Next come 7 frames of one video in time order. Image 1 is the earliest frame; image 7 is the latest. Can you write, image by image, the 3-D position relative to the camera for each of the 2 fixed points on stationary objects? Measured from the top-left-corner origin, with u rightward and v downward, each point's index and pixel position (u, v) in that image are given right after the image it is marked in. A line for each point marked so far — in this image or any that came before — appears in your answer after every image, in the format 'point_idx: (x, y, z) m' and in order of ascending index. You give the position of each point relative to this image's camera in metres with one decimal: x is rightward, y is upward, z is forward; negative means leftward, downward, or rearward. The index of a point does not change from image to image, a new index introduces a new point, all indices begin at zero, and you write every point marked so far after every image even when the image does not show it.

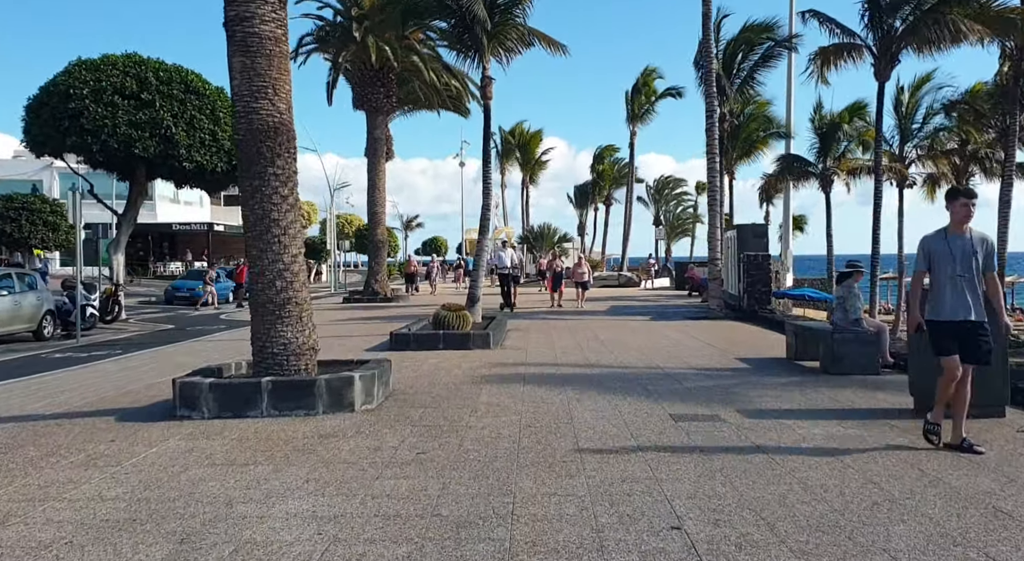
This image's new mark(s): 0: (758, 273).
0: (+6.3, +0.2, +19.9) m
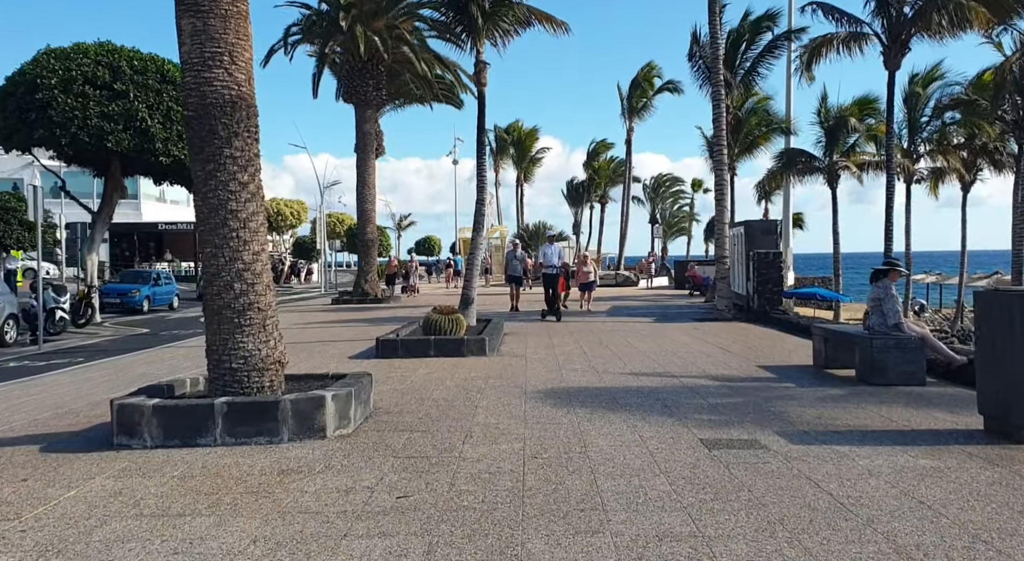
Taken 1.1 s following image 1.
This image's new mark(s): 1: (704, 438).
0: (+6.2, +0.2, +18.8) m
1: (+1.6, -1.3, +6.3) m
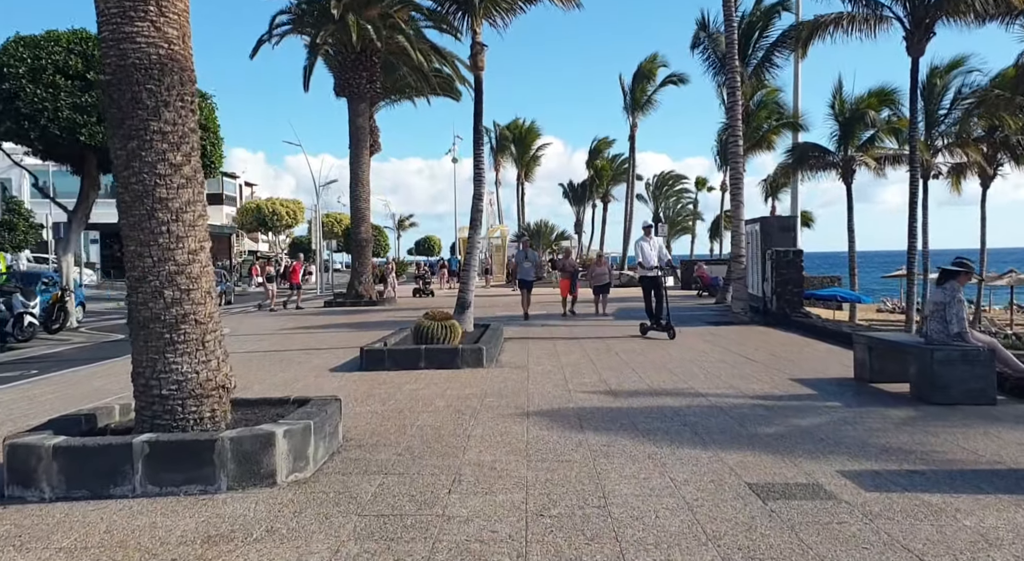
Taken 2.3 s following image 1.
0: (+6.2, +0.2, +17.5) m
1: (+1.6, -1.3, +5.0) m
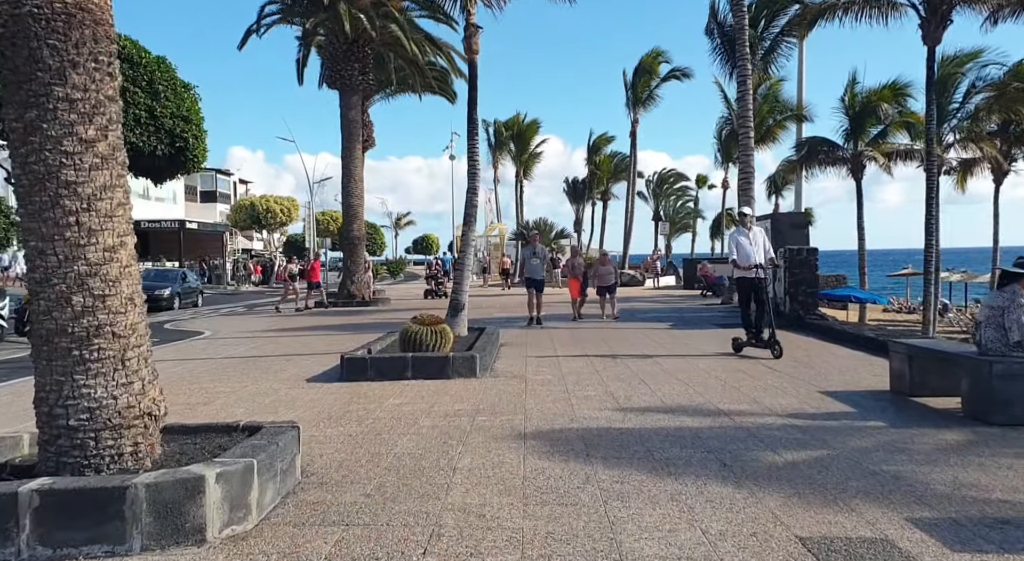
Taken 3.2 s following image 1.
0: (+6.2, +0.2, +16.5) m
1: (+1.5, -1.3, +4.0) m
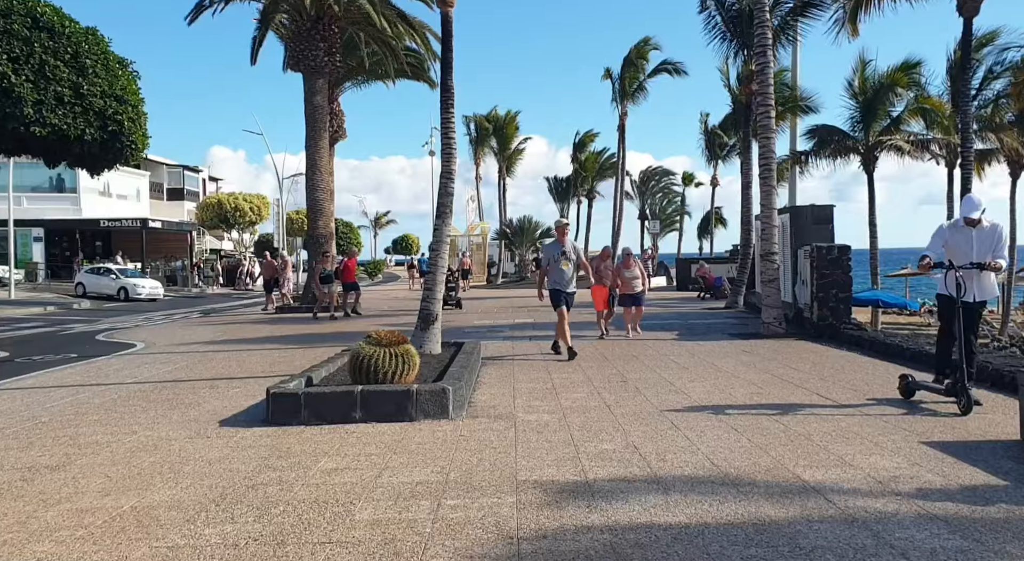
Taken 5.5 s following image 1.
0: (+5.9, +0.1, +14.2) m
1: (+1.5, -1.4, +1.6) m
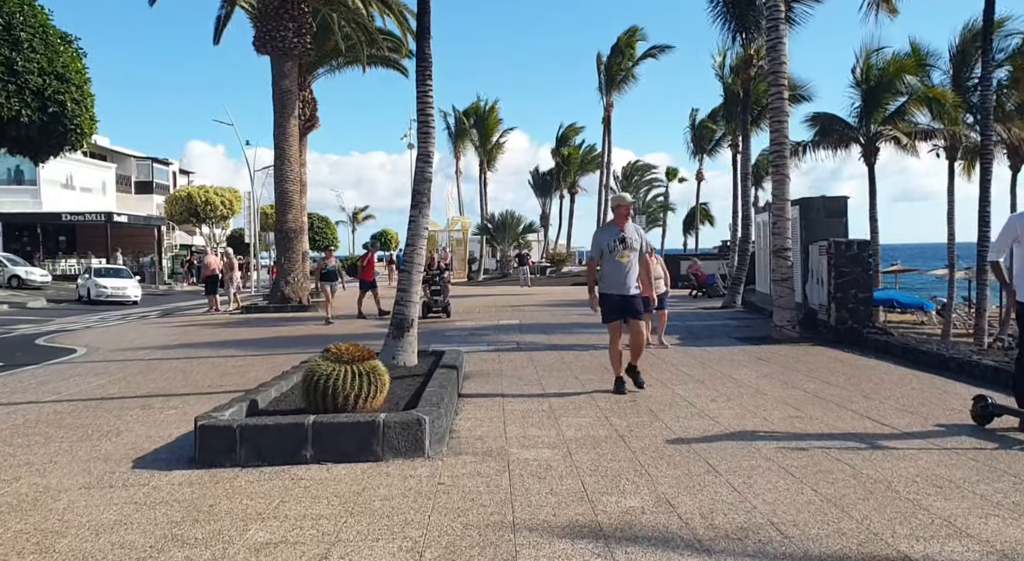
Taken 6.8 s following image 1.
0: (+5.6, +0.2, +12.8) m
1: (+1.6, -1.4, +0.1) m
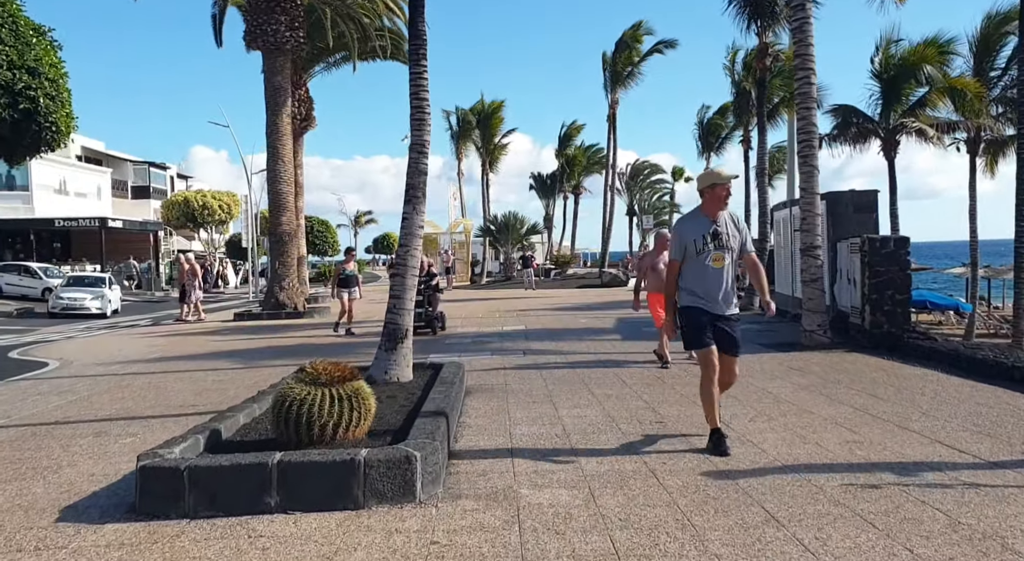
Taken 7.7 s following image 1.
0: (+5.7, +0.2, +11.8) m
1: (+1.6, -1.4, -0.9) m
